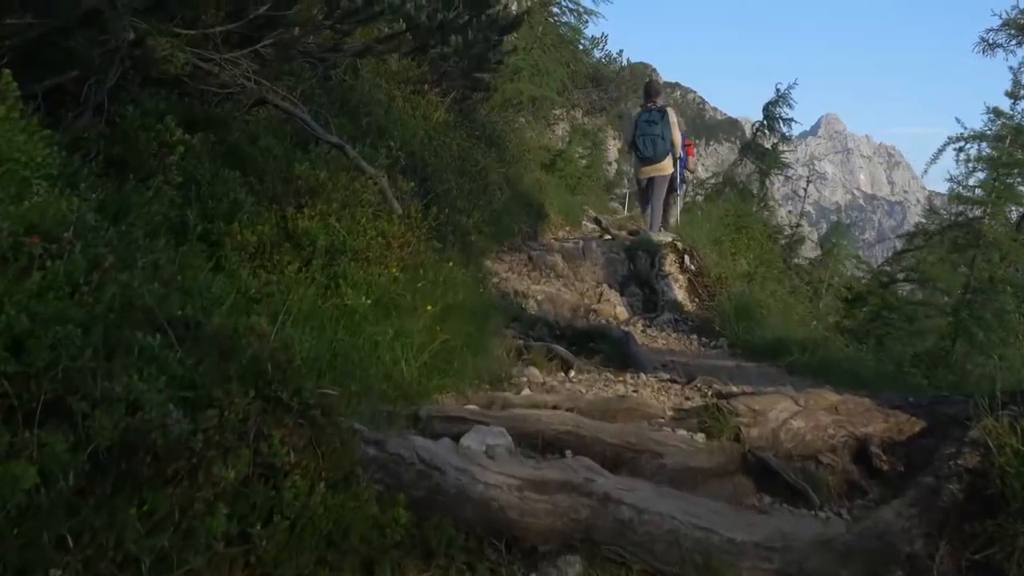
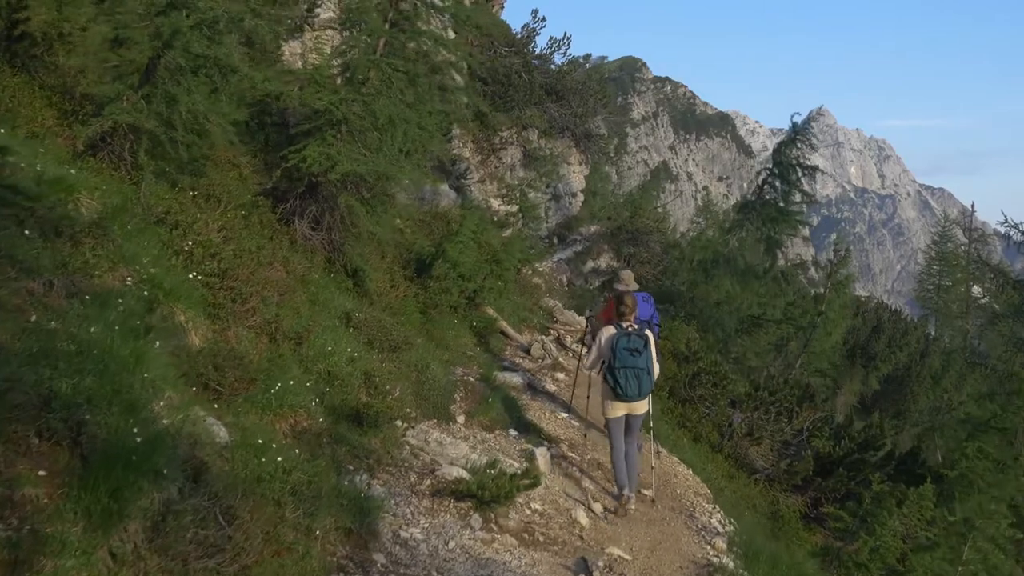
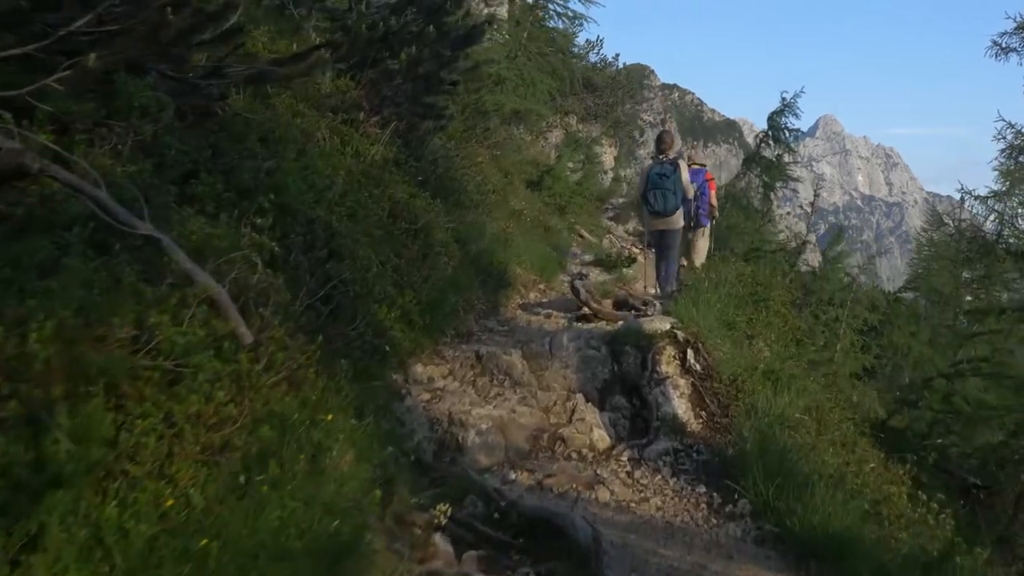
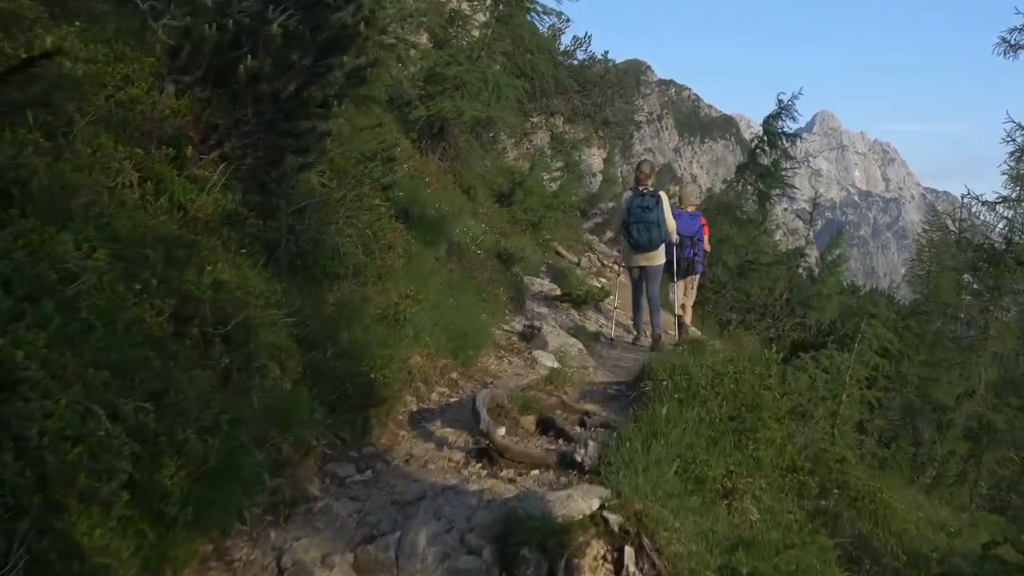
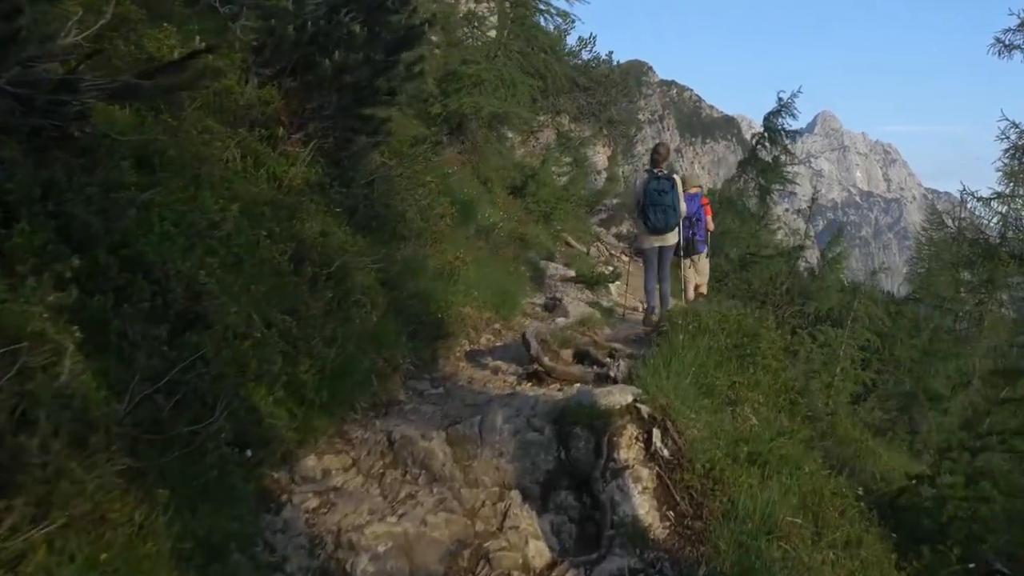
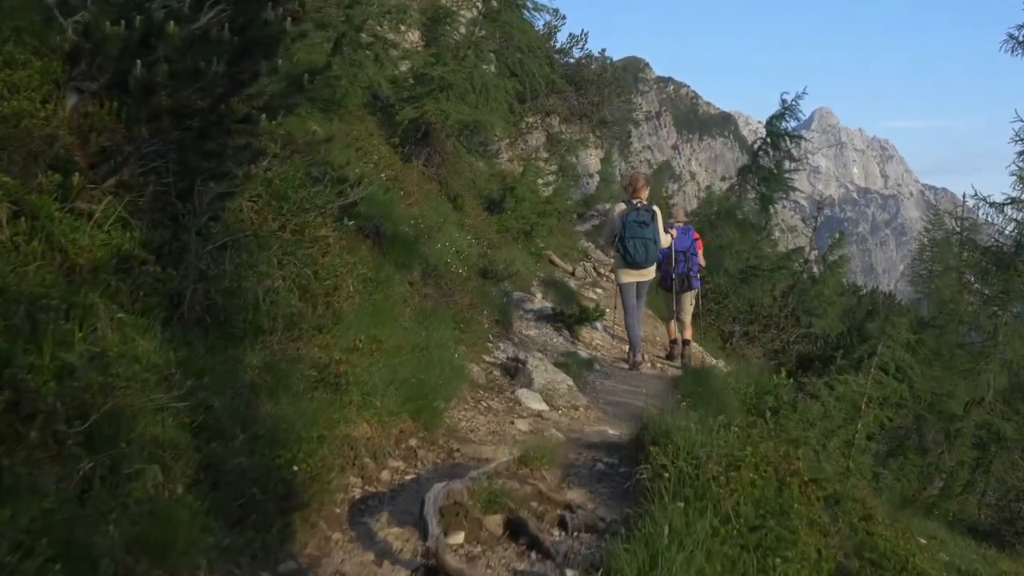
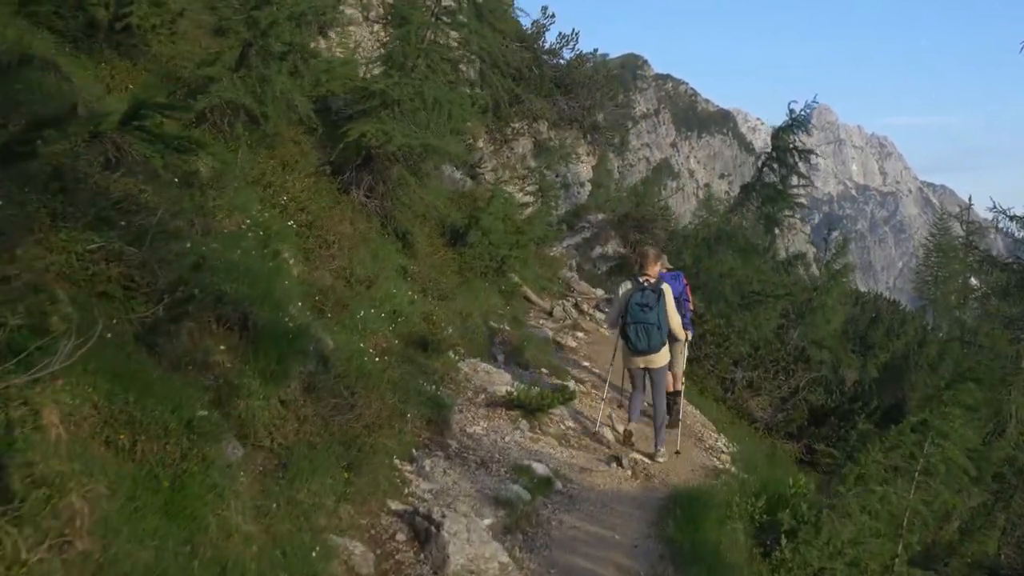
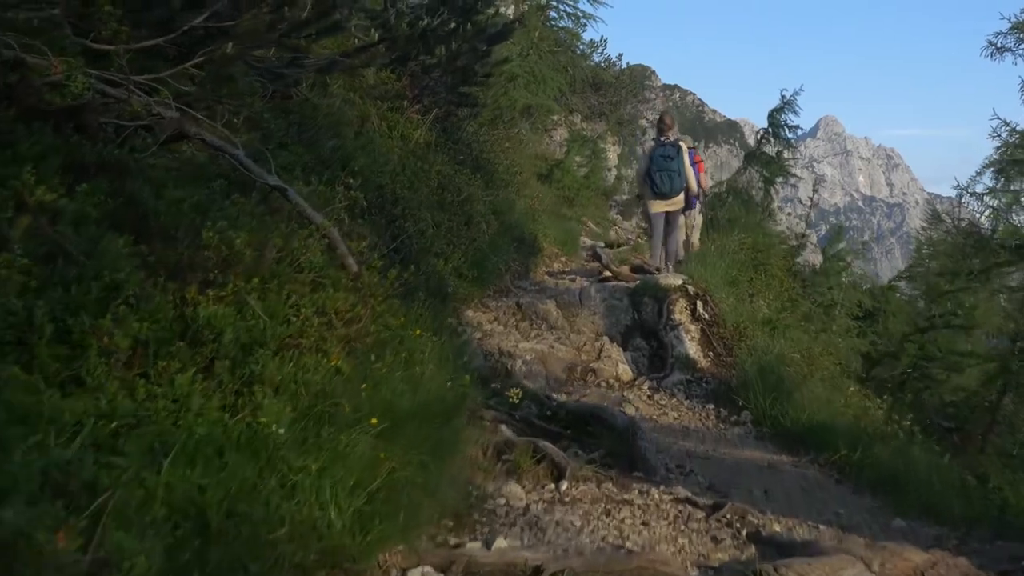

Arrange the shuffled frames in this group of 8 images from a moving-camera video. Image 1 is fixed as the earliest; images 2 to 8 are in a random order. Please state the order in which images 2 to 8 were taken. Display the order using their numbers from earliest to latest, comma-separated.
8, 3, 5, 4, 6, 7, 2
